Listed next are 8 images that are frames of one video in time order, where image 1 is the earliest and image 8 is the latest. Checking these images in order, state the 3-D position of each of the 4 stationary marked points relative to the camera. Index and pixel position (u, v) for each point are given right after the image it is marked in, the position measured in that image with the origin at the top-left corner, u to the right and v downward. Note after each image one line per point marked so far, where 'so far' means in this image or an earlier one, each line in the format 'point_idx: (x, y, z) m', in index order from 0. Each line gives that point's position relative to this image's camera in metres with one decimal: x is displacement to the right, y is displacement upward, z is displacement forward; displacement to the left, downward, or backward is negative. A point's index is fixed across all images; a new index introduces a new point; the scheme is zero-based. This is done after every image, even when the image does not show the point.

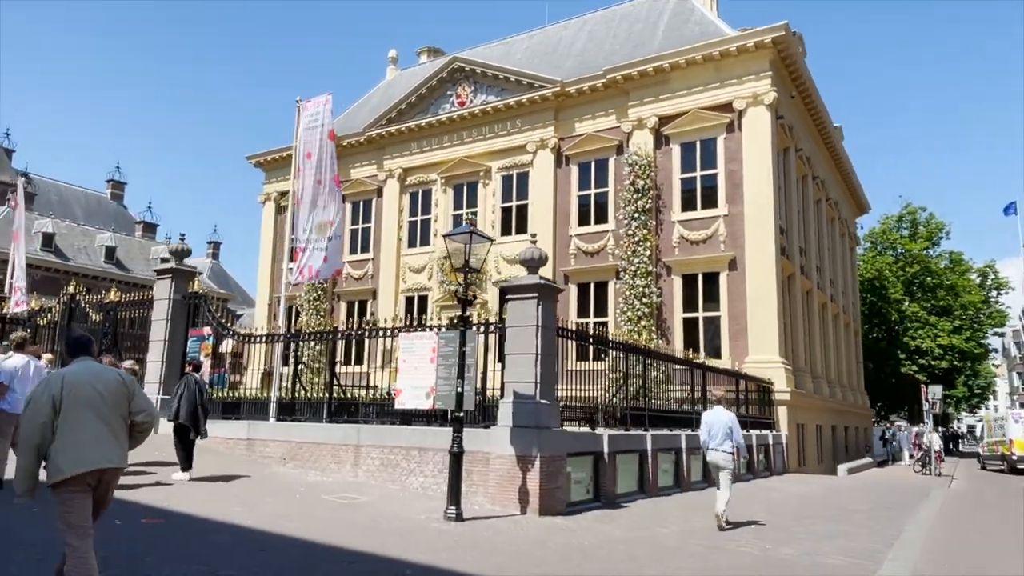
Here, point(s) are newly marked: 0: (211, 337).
0: (-5.2, -0.9, +12.8) m
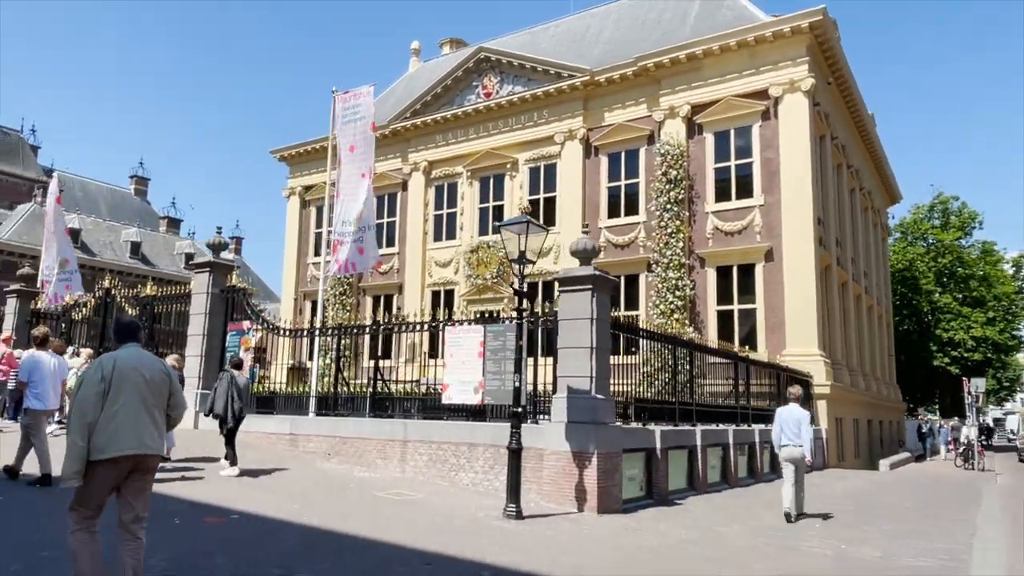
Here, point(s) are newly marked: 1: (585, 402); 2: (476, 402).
0: (-4.4, -0.7, +12.6) m
1: (+0.8, -1.3, +8.4) m
2: (-0.5, -1.5, +9.5) m
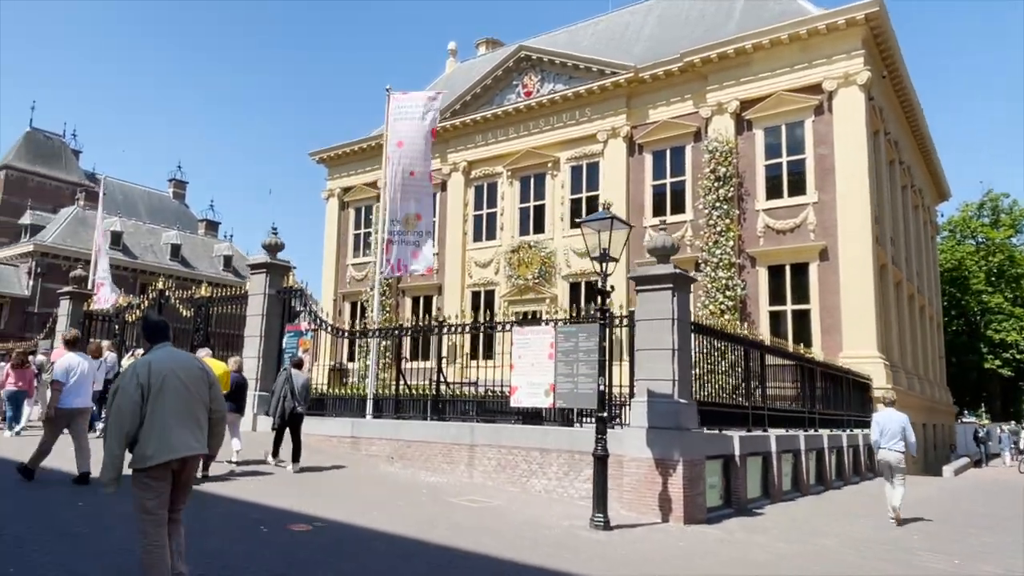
0: (-3.4, -0.7, +12.4) m
1: (+1.7, -1.3, +8.1) m
2: (+0.4, -1.5, +9.2) m
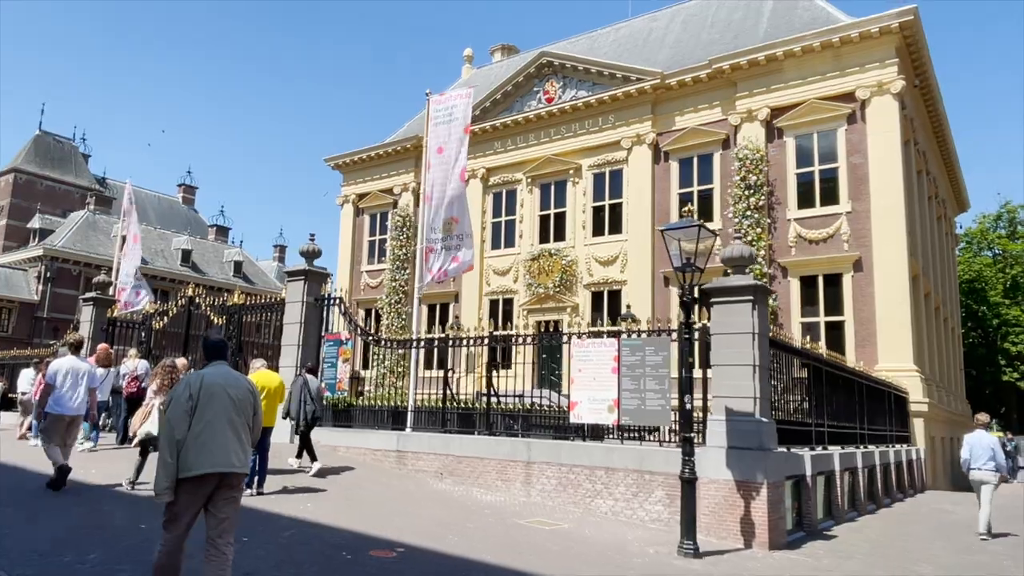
0: (-2.7, -0.9, +12.0) m
1: (+2.5, -1.4, +7.6) m
2: (+1.2, -1.6, +8.8) m
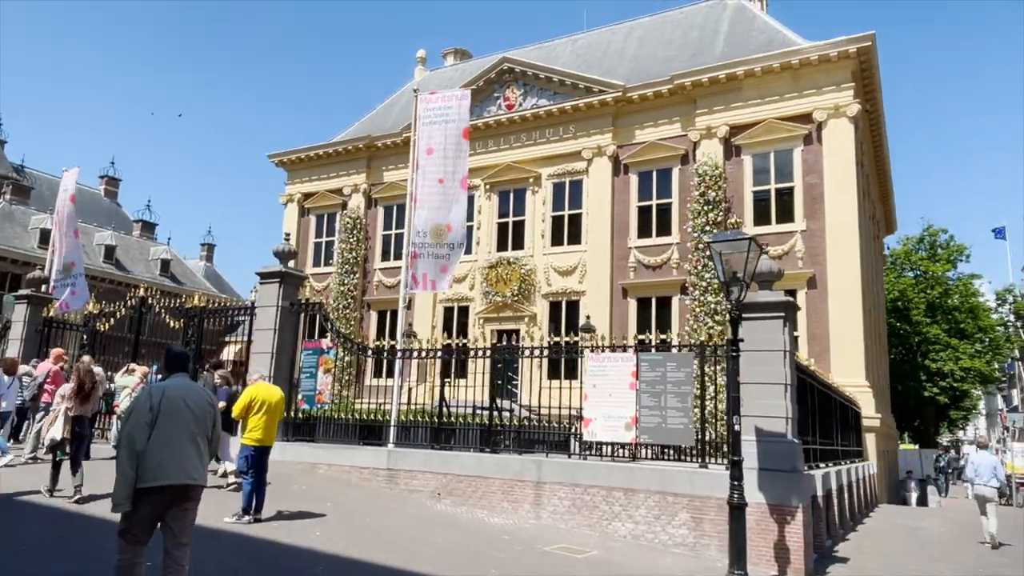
0: (-2.8, -1.0, +11.3) m
1: (+2.7, -1.6, +7.4) m
2: (+1.3, -1.8, +8.4) m
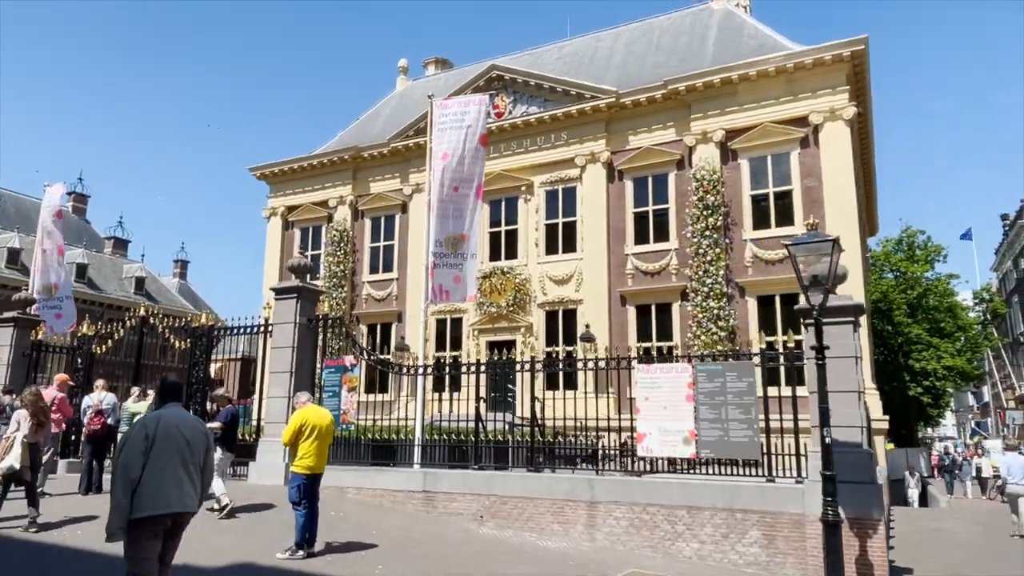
0: (-2.3, -1.2, +10.7) m
1: (+3.3, -1.6, +7.1) m
2: (+1.9, -1.8, +8.0) m
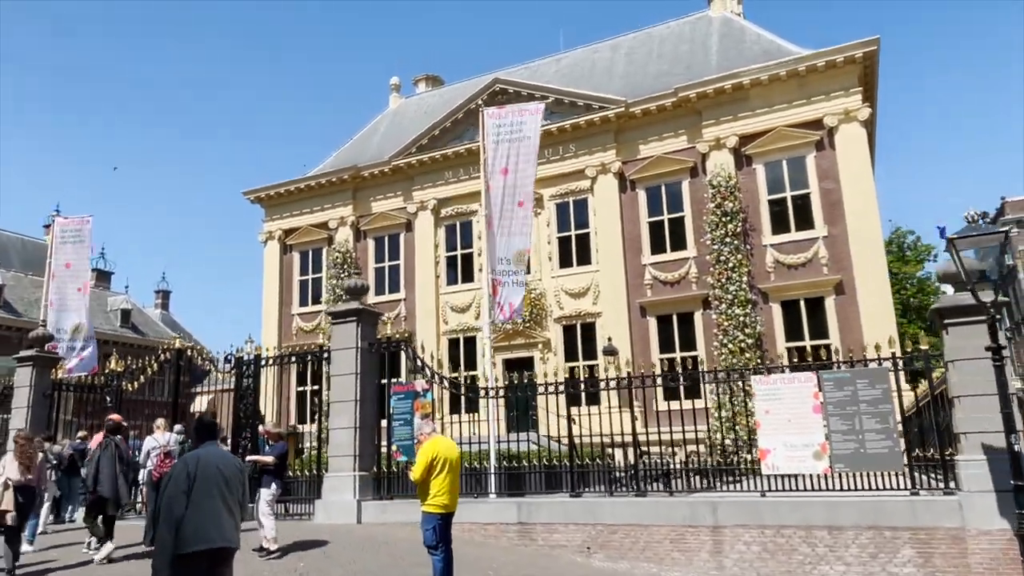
0: (-1.2, -1.4, +10.1) m
1: (+4.6, -1.6, +6.6) m
2: (+3.1, -1.9, +7.5) m
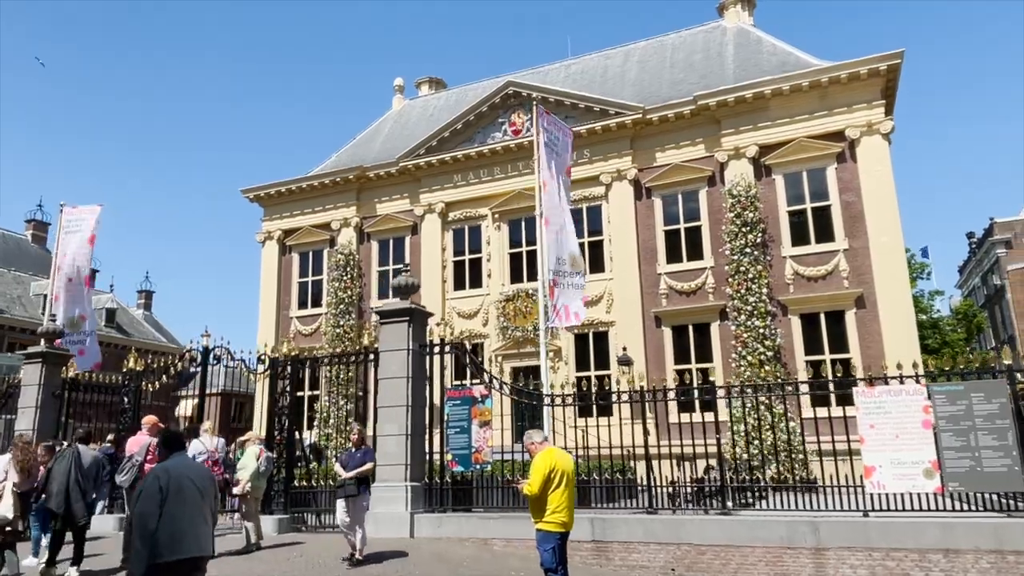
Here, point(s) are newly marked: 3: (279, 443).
0: (-0.4, -1.4, +9.5) m
1: (+5.5, -1.7, +6.2) m
2: (+4.0, -1.9, +7.0) m
3: (-3.4, -2.3, +10.8) m
